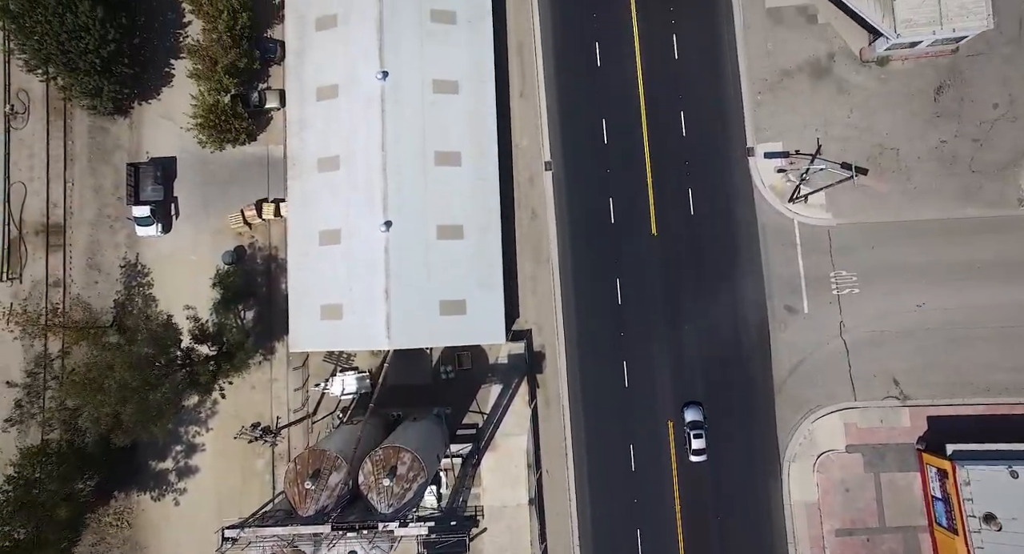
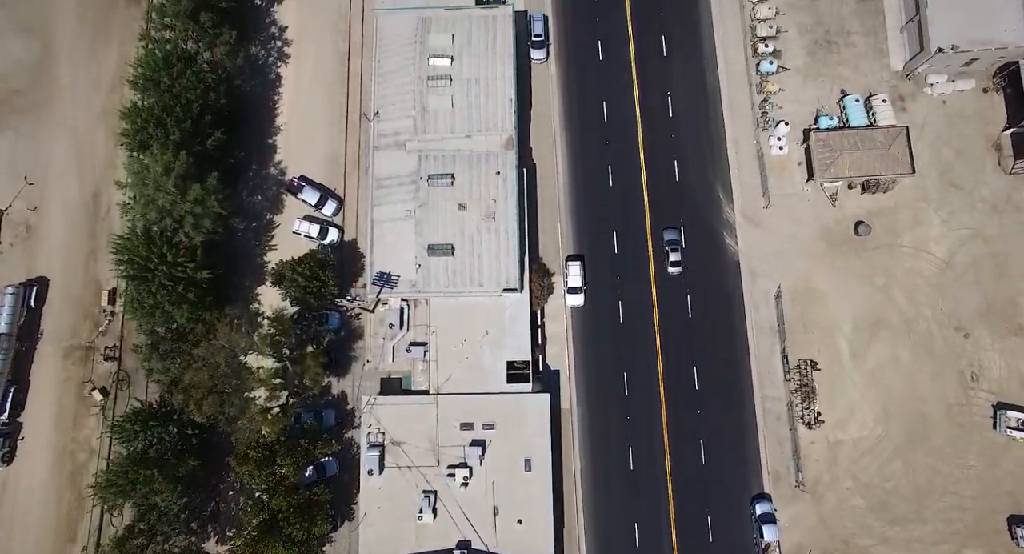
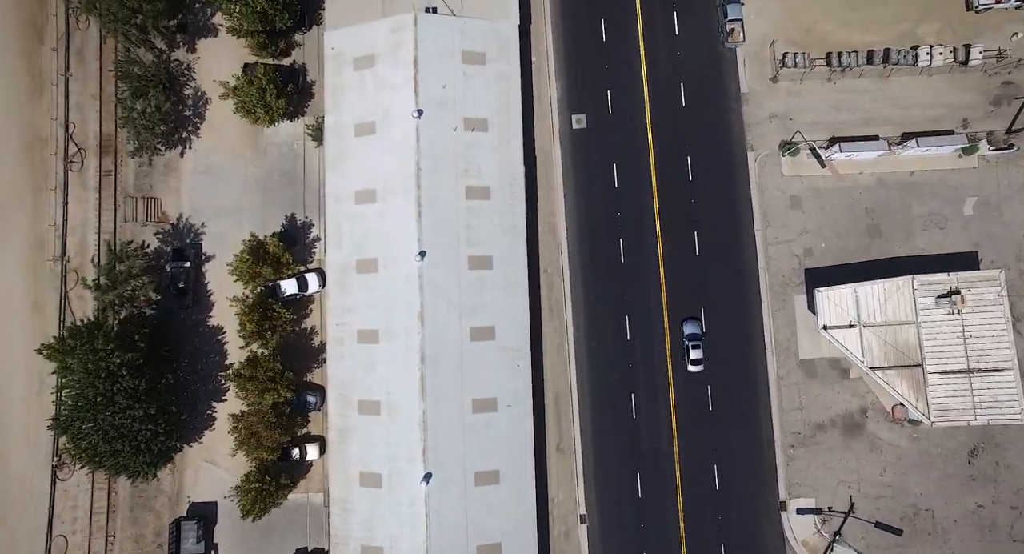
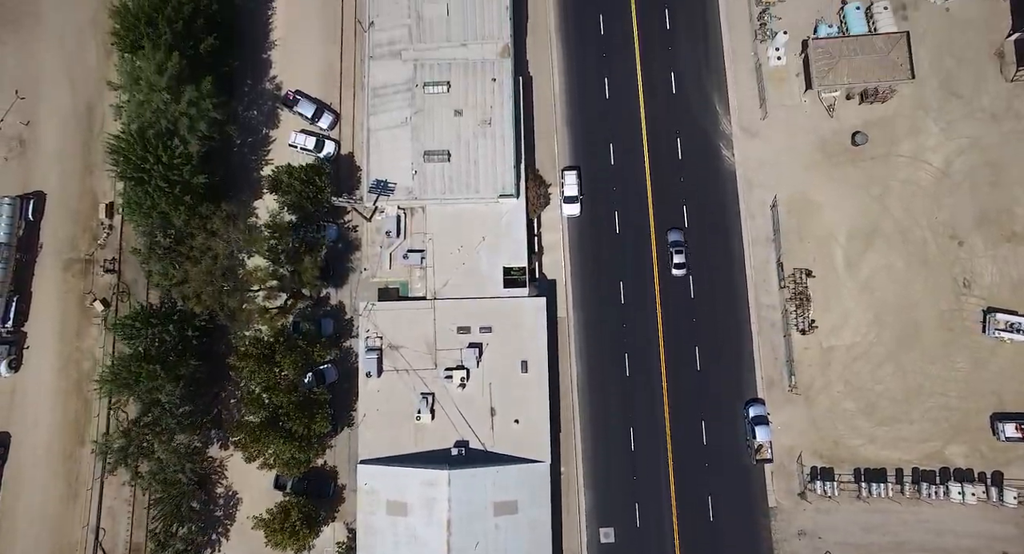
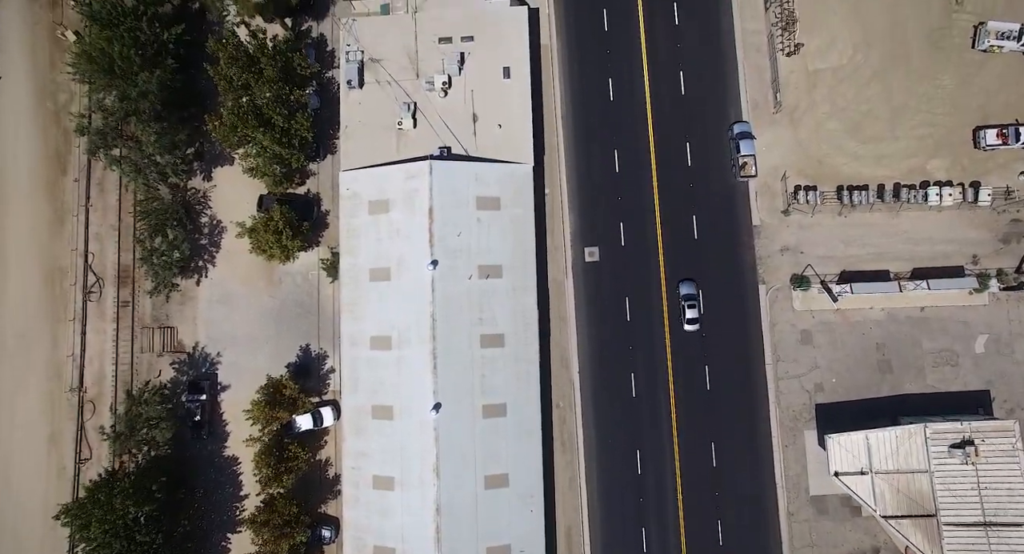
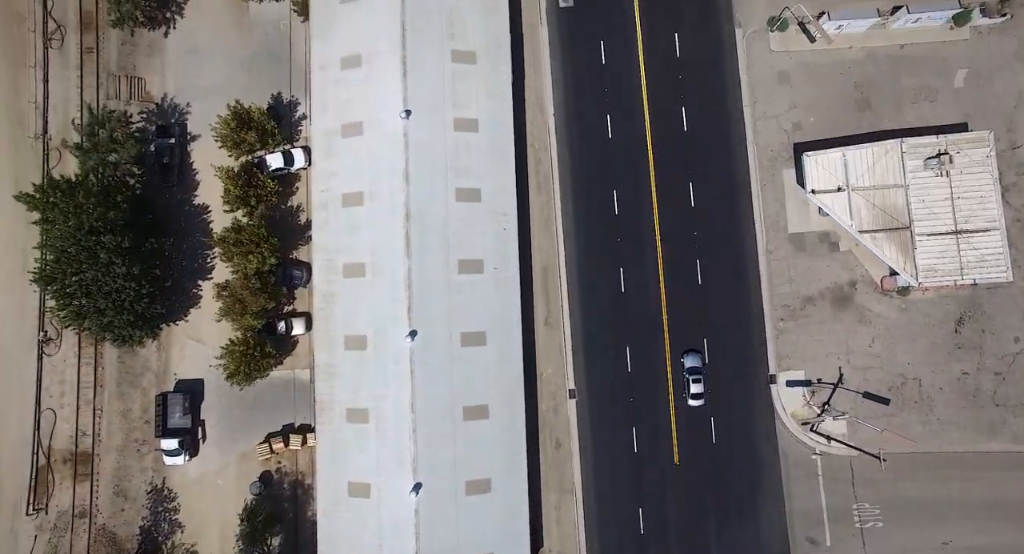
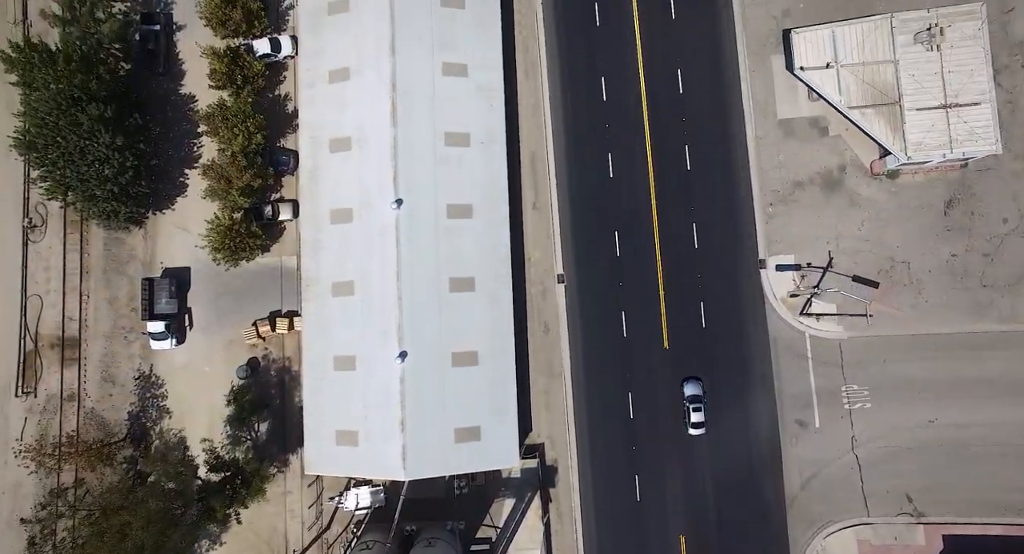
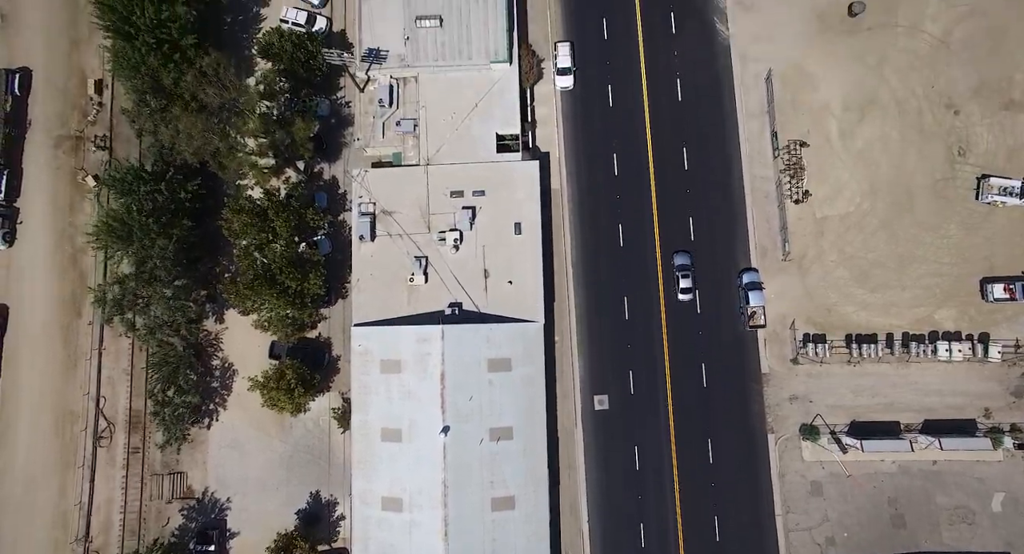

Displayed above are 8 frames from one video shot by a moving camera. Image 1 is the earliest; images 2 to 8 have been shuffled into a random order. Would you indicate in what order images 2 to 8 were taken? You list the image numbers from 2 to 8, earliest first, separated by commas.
7, 6, 3, 5, 8, 4, 2
